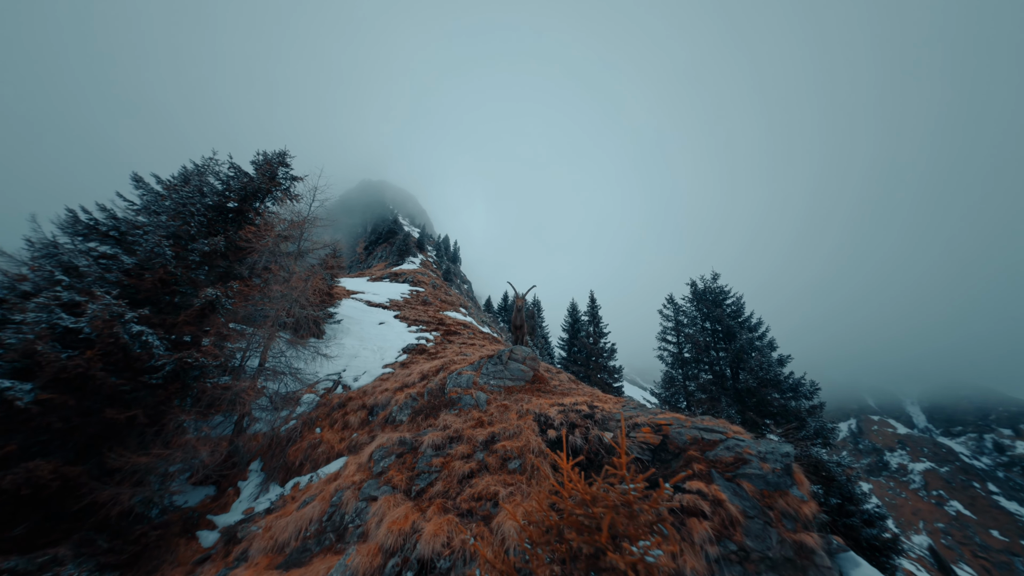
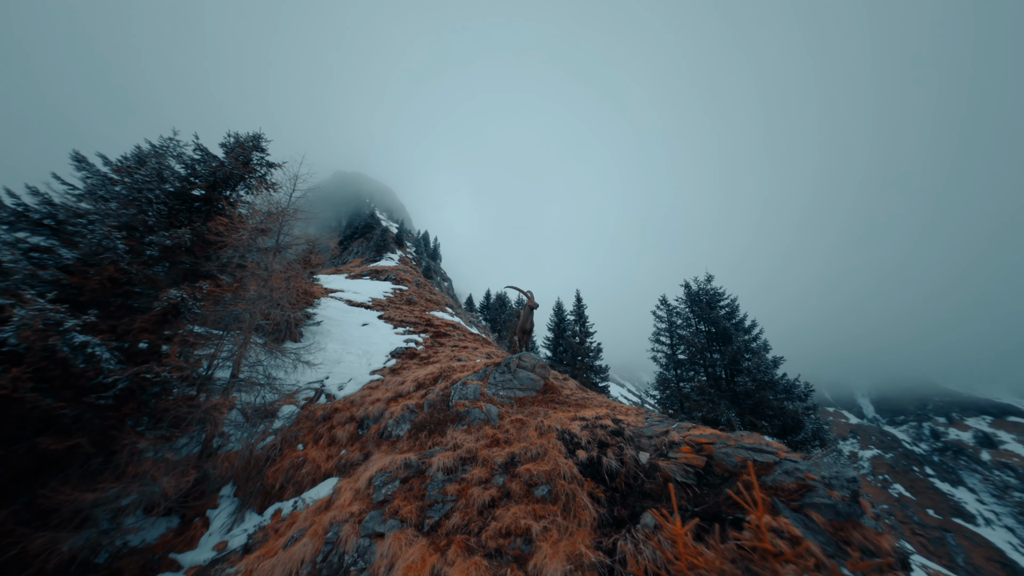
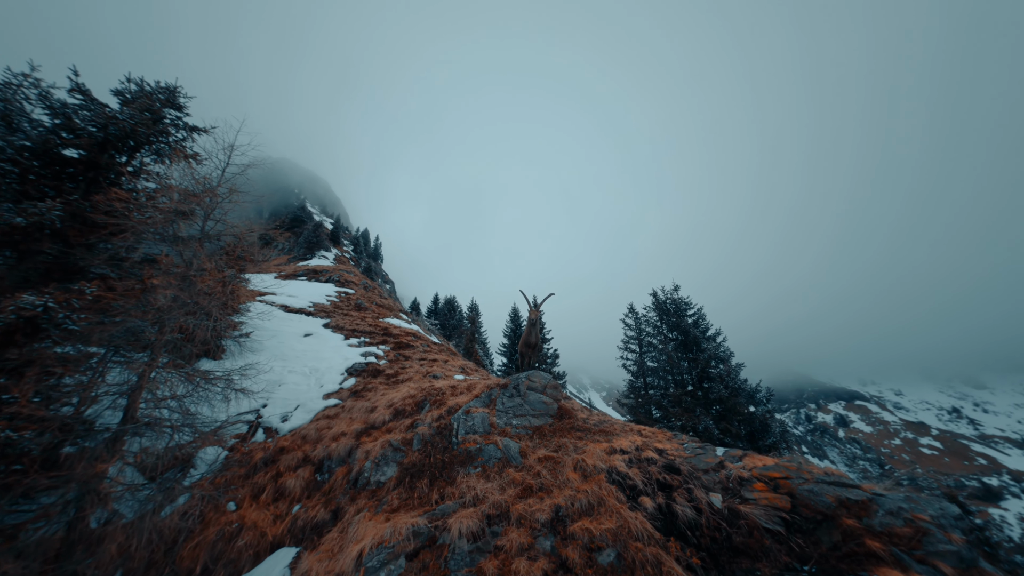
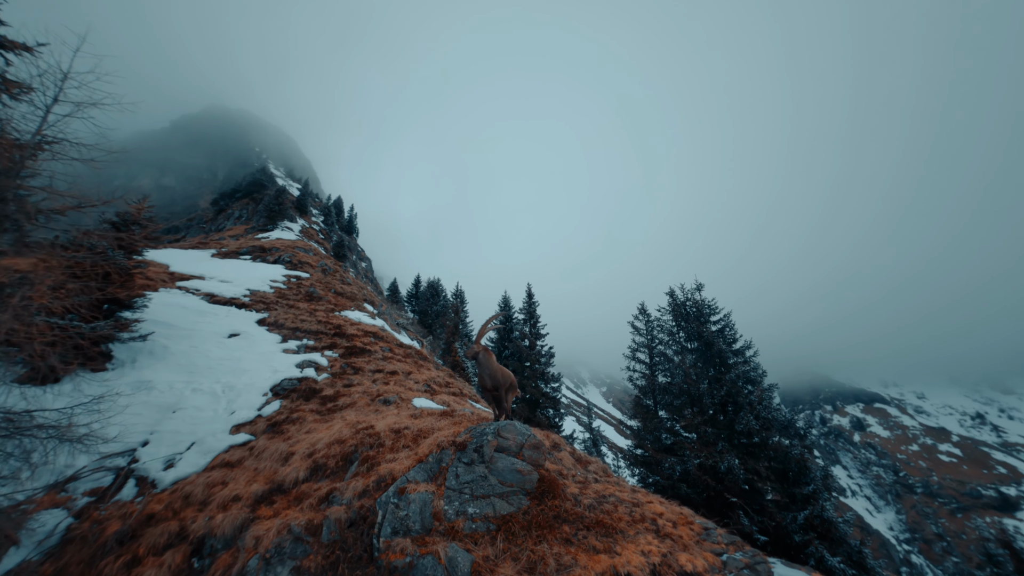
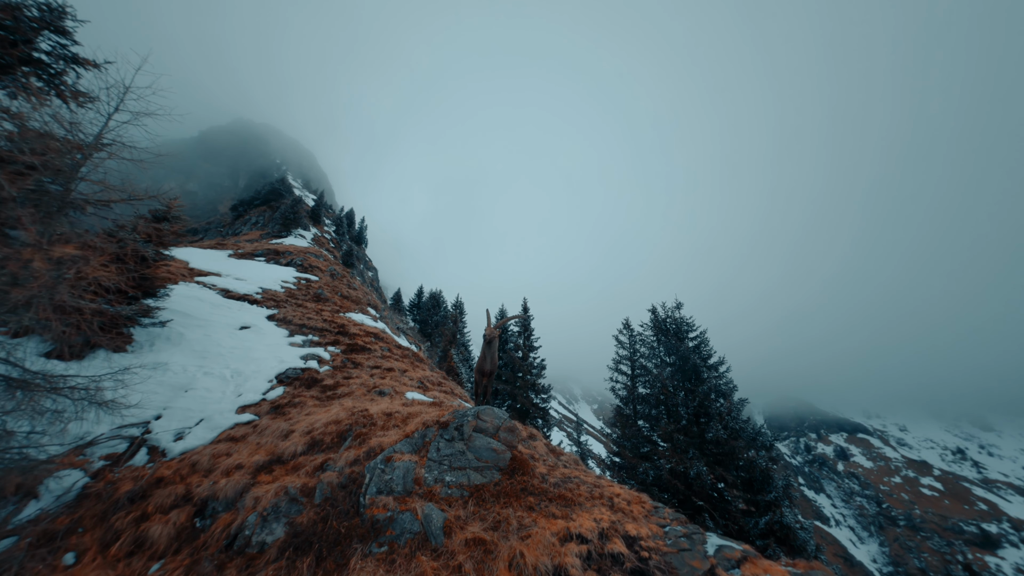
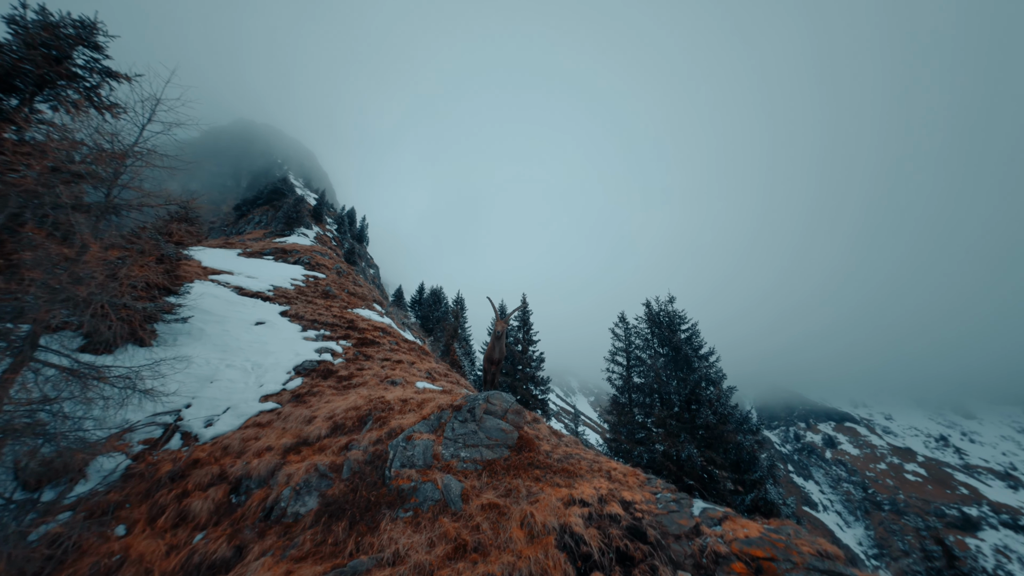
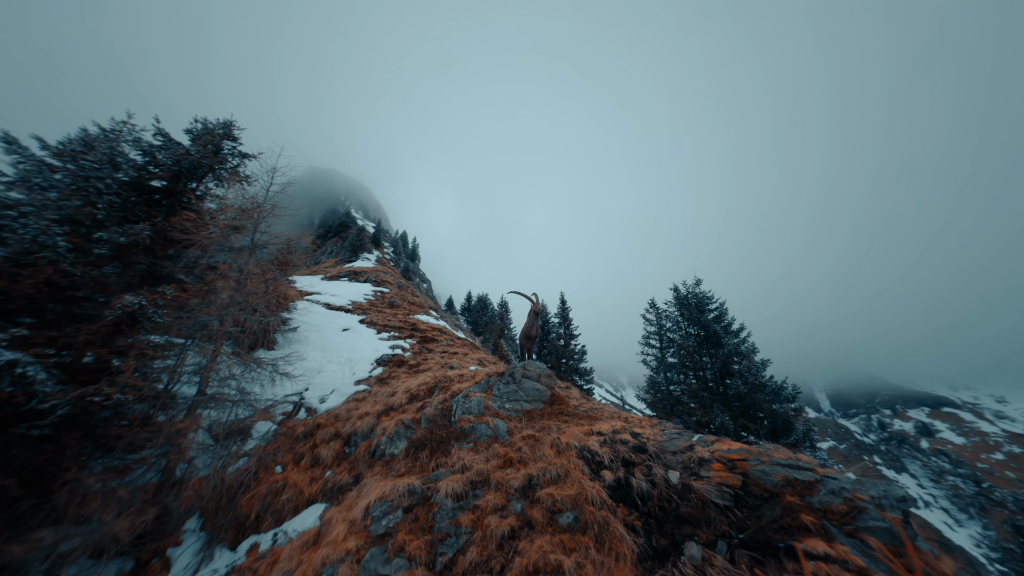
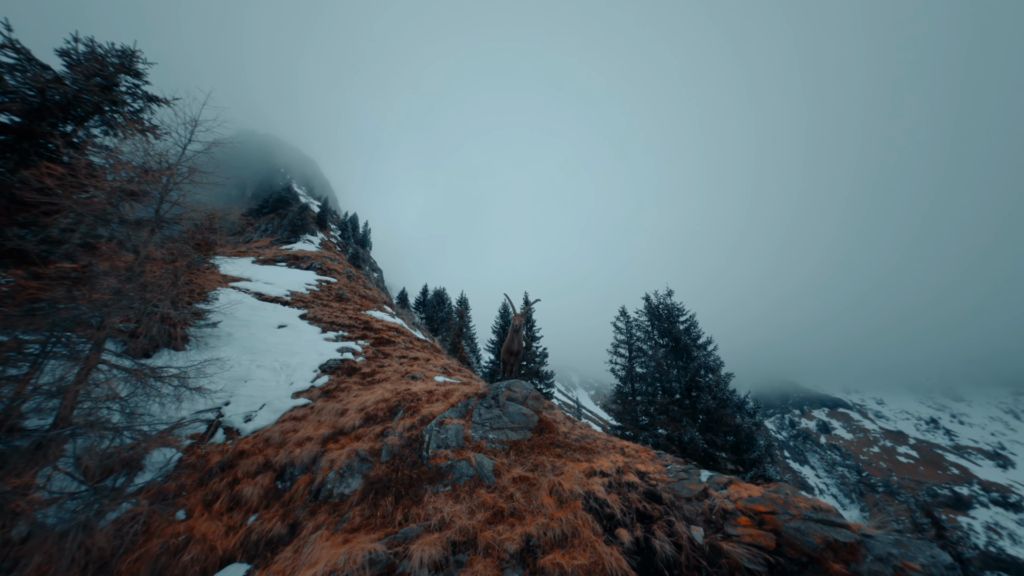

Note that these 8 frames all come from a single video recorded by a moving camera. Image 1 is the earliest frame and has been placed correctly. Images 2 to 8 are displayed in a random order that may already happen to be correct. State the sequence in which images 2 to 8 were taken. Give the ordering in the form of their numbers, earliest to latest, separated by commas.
2, 7, 3, 8, 6, 5, 4
